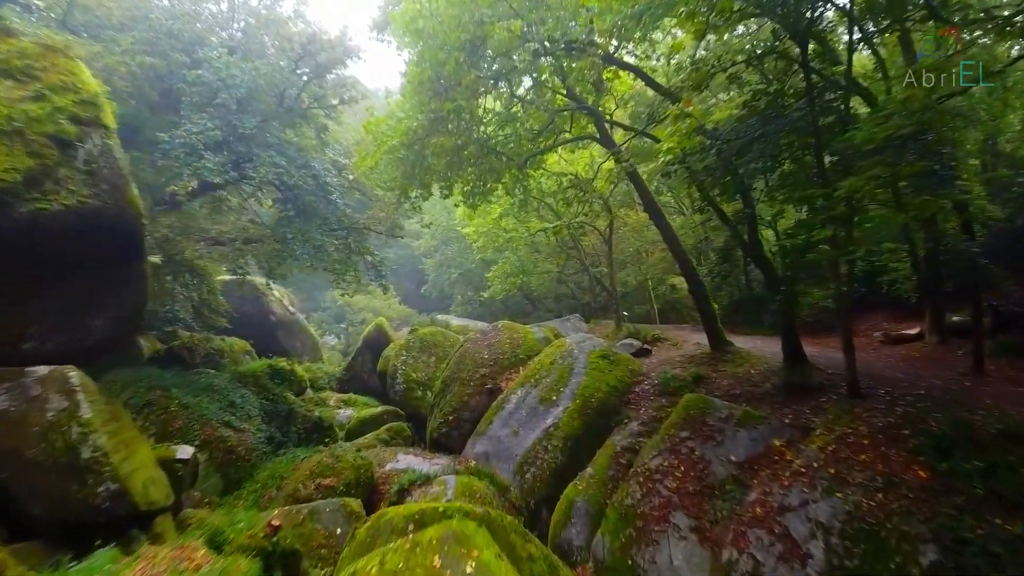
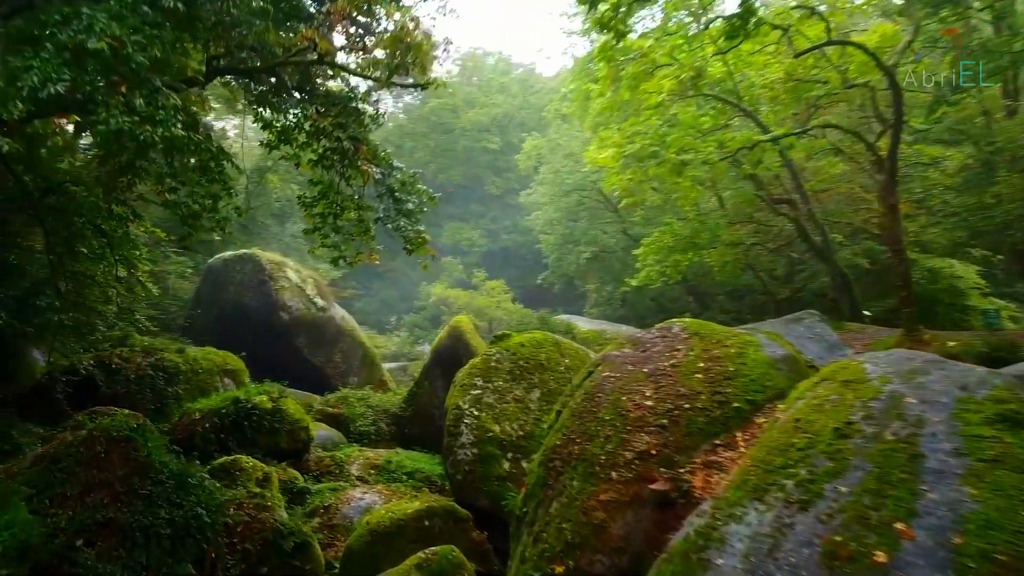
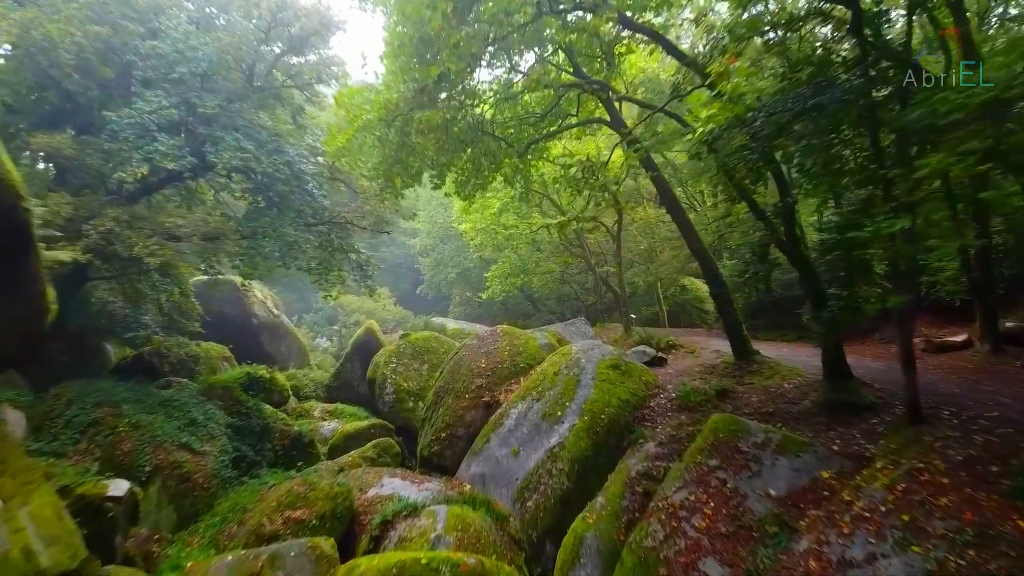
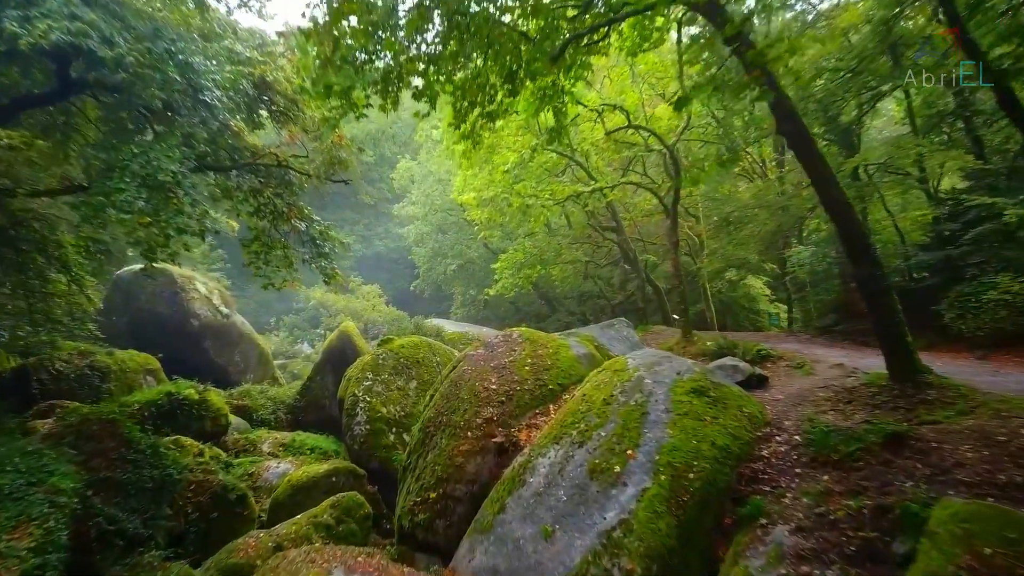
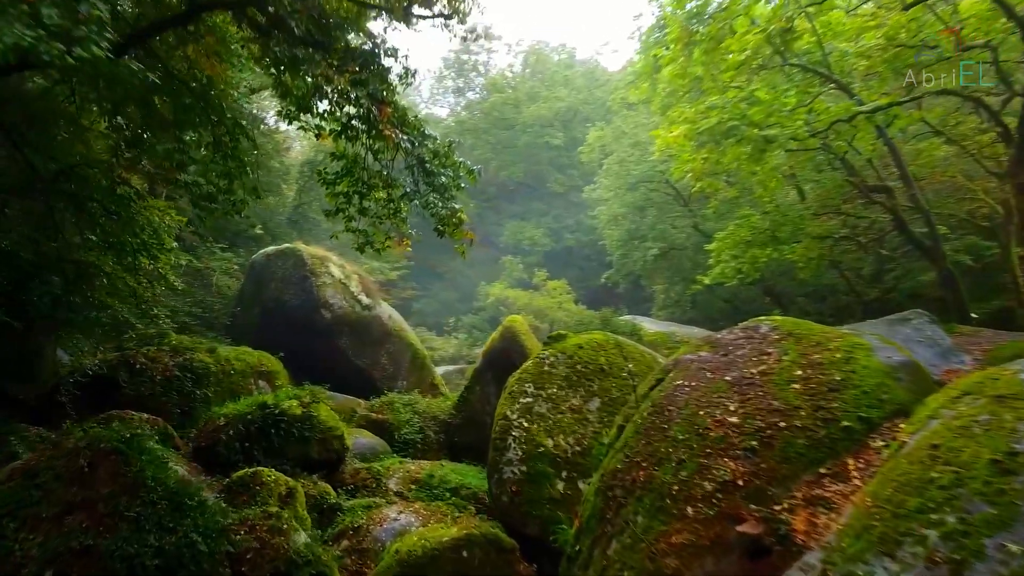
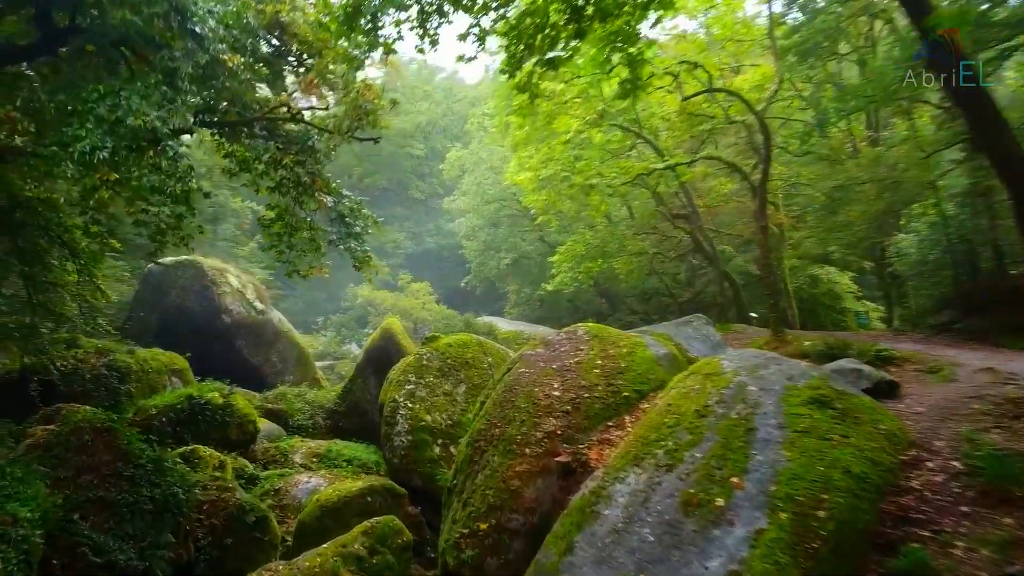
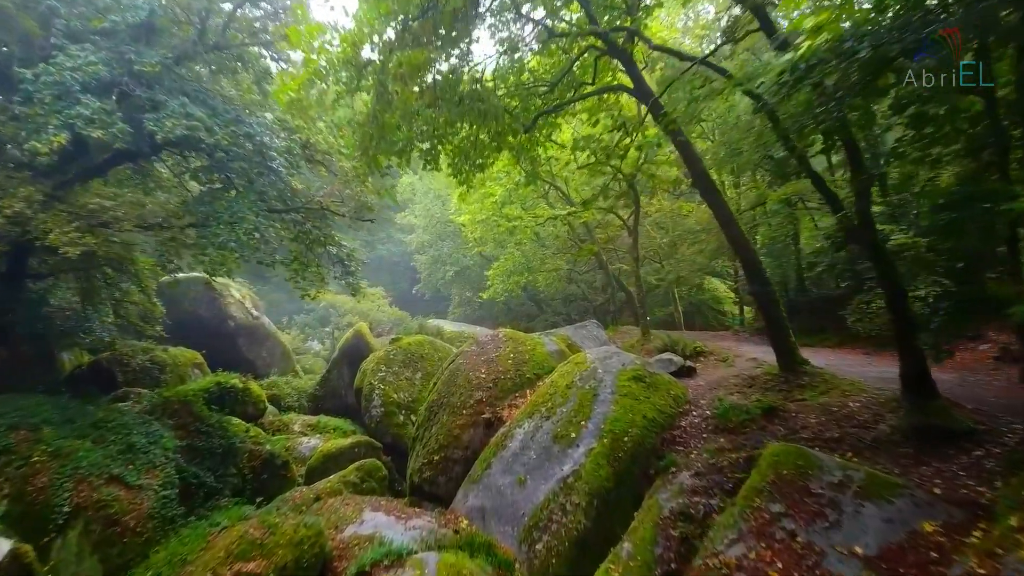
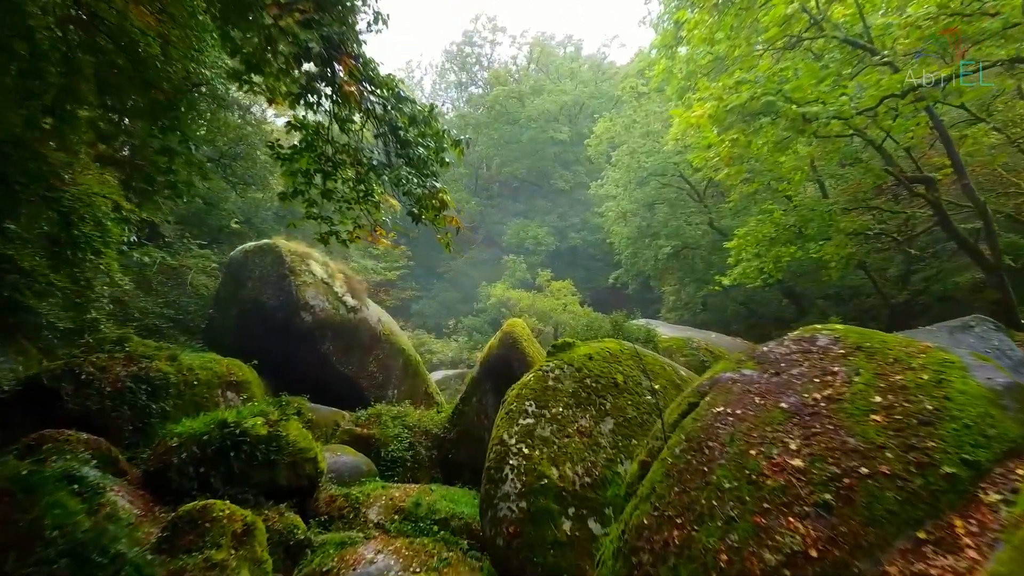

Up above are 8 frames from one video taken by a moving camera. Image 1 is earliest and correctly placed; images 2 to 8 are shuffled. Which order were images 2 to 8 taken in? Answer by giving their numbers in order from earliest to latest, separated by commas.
3, 7, 4, 6, 2, 5, 8
